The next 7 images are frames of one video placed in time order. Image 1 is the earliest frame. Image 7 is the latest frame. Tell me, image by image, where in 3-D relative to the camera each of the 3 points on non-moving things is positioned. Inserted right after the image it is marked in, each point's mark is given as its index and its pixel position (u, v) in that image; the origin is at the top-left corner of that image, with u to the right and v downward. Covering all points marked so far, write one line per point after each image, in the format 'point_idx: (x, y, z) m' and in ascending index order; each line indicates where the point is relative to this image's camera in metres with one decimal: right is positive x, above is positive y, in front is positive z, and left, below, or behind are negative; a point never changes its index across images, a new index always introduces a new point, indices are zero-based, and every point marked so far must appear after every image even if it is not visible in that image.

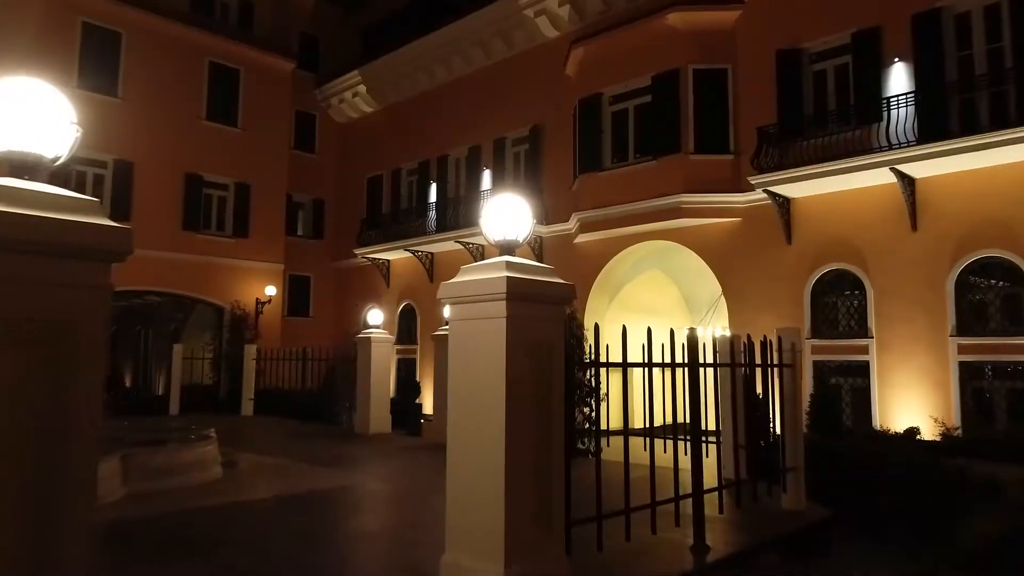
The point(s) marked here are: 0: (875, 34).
0: (+5.6, +3.9, +11.1) m
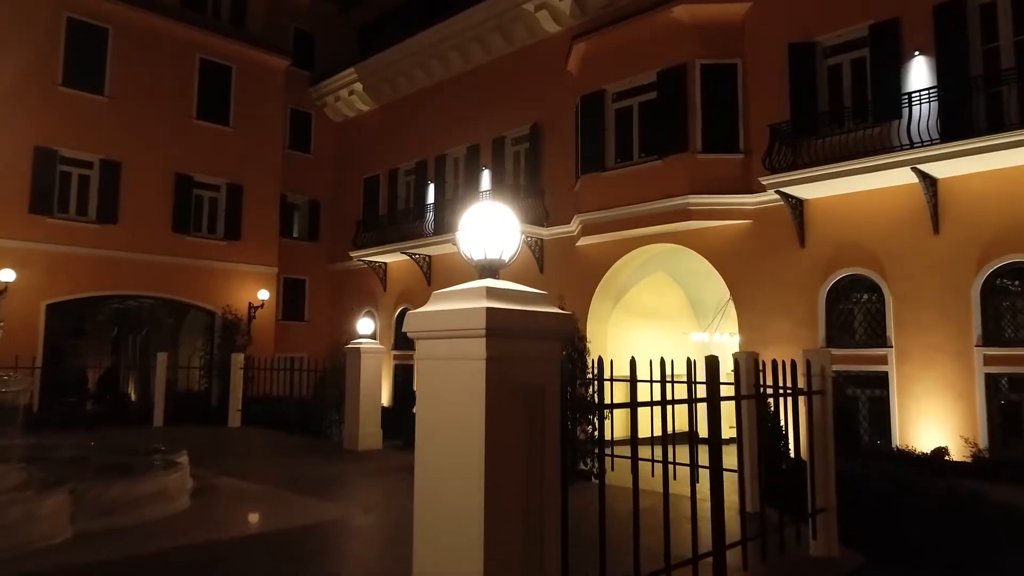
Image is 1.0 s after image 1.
0: (+5.6, +3.8, +10.5) m
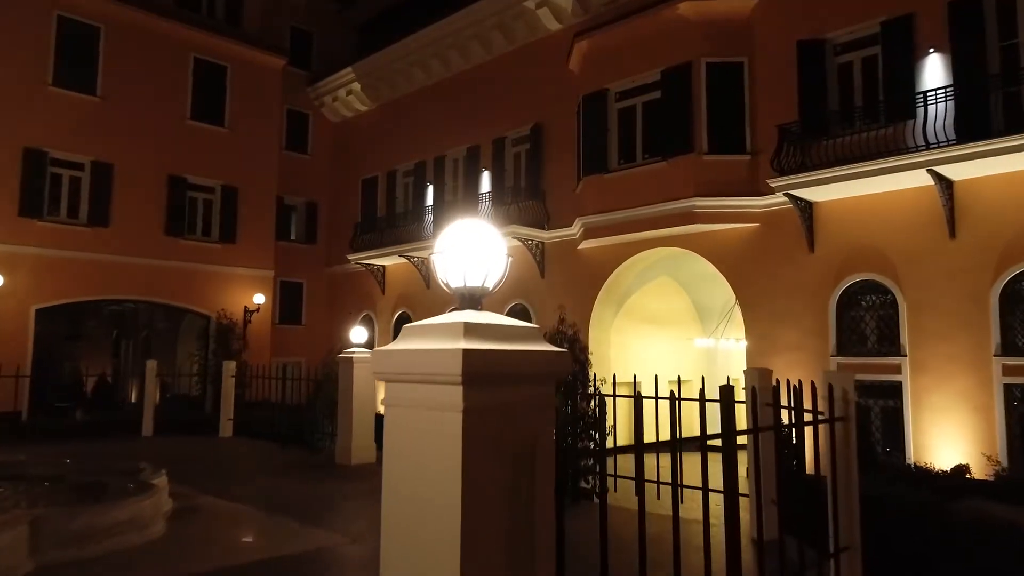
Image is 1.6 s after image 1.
0: (+5.6, +3.7, +10.1) m
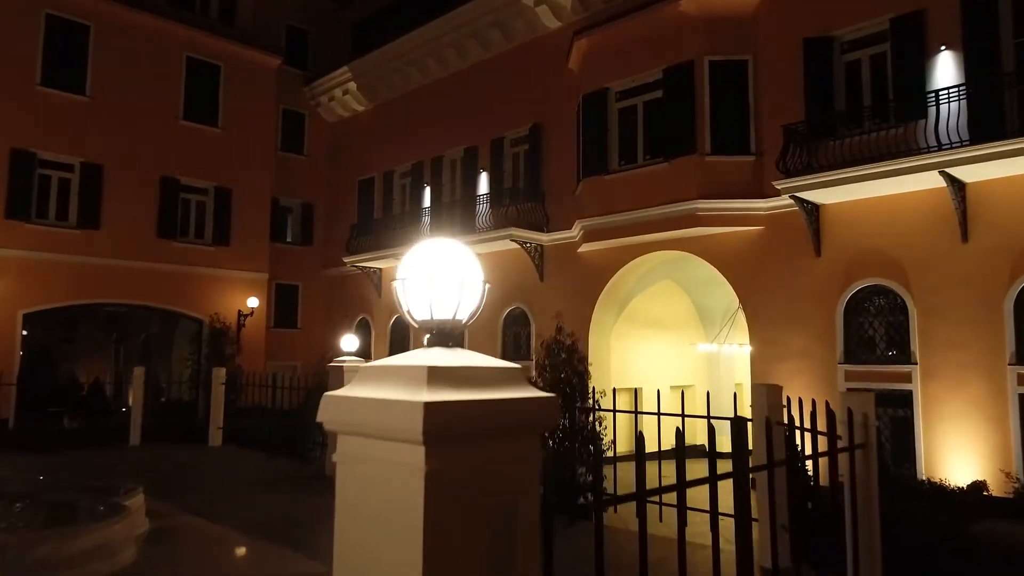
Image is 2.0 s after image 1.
0: (+5.5, +3.7, +9.7) m
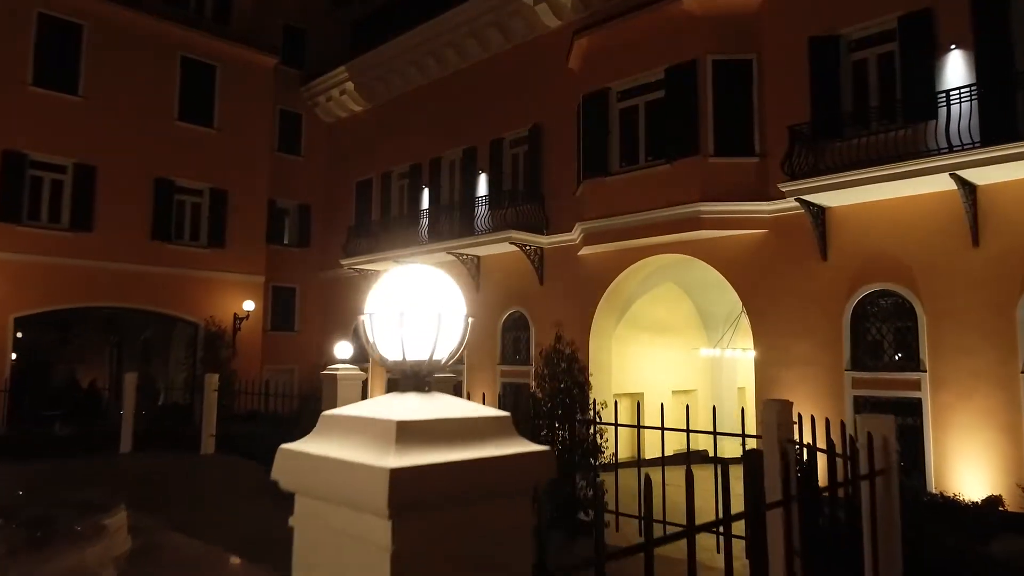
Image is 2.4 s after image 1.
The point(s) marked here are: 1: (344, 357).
0: (+5.5, +3.6, +9.5) m
1: (-2.1, -0.8, +8.8) m
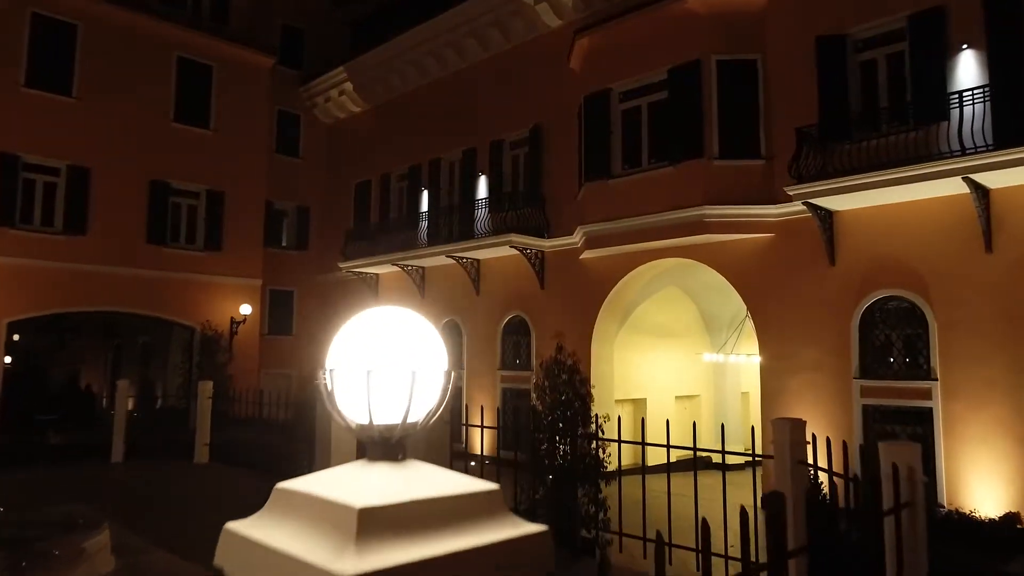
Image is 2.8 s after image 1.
0: (+5.5, +3.5, +9.3) m
1: (-2.1, -0.9, +8.6) m
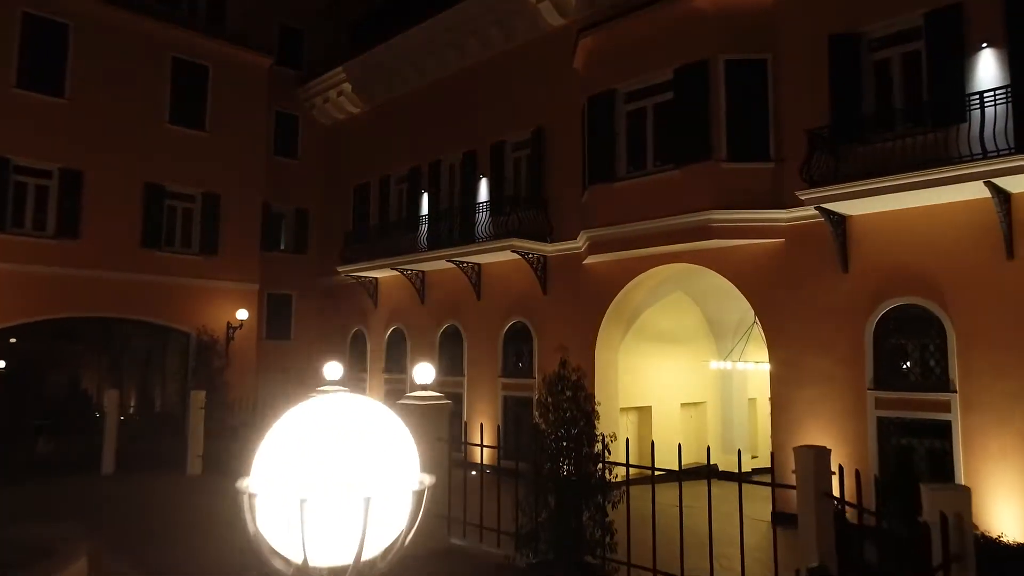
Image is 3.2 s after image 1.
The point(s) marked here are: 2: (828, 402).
0: (+5.5, +3.4, +8.9) m
1: (-2.0, -1.0, +8.3) m
2: (+4.3, -1.6, +9.8) m
